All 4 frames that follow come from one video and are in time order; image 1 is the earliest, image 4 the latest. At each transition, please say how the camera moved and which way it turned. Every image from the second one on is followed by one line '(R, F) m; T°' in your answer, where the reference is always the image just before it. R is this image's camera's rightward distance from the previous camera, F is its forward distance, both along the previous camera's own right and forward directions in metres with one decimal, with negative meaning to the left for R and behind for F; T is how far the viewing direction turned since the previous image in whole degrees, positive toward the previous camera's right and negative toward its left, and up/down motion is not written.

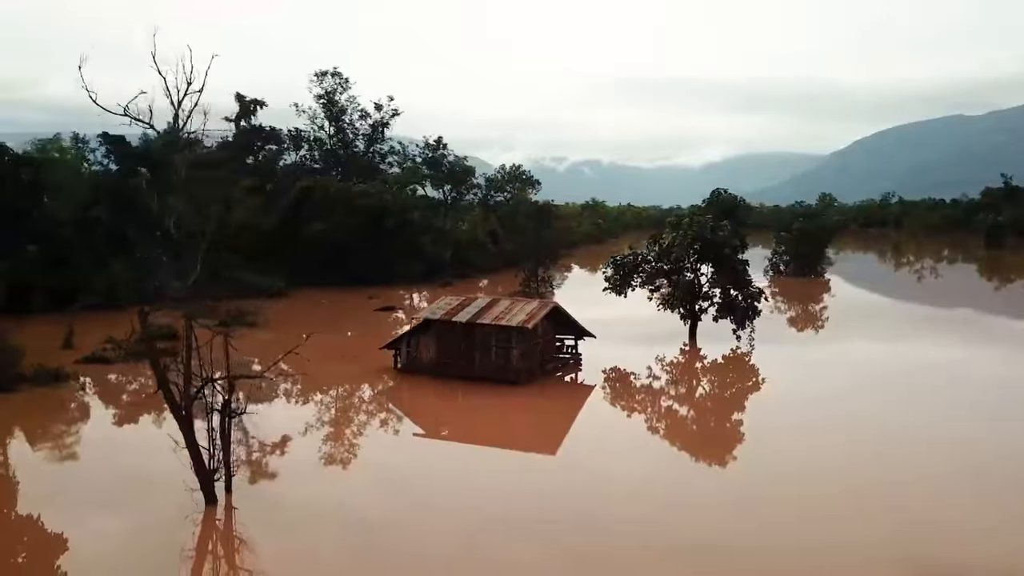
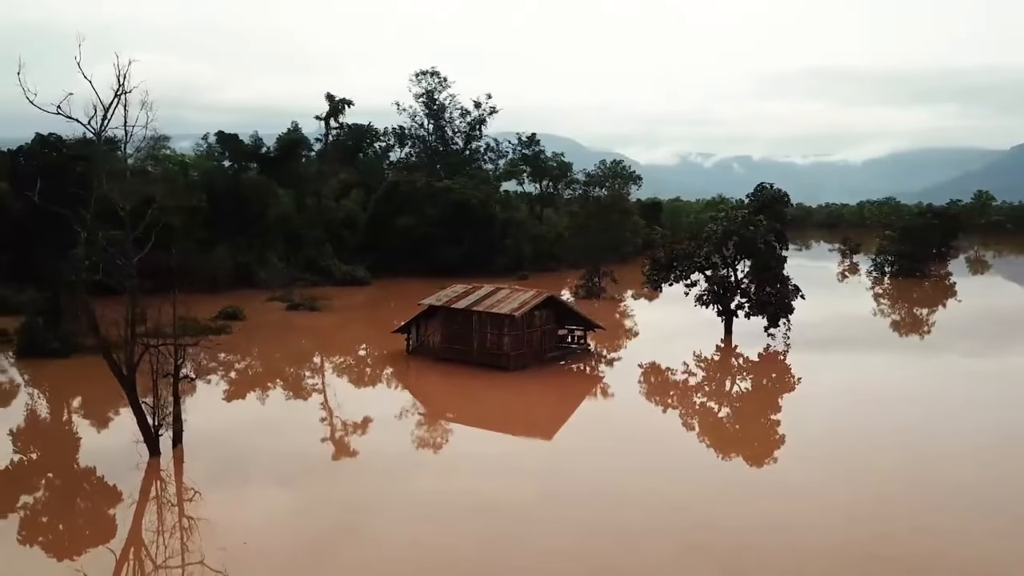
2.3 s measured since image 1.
(+1.8, -0.2) m; -10°
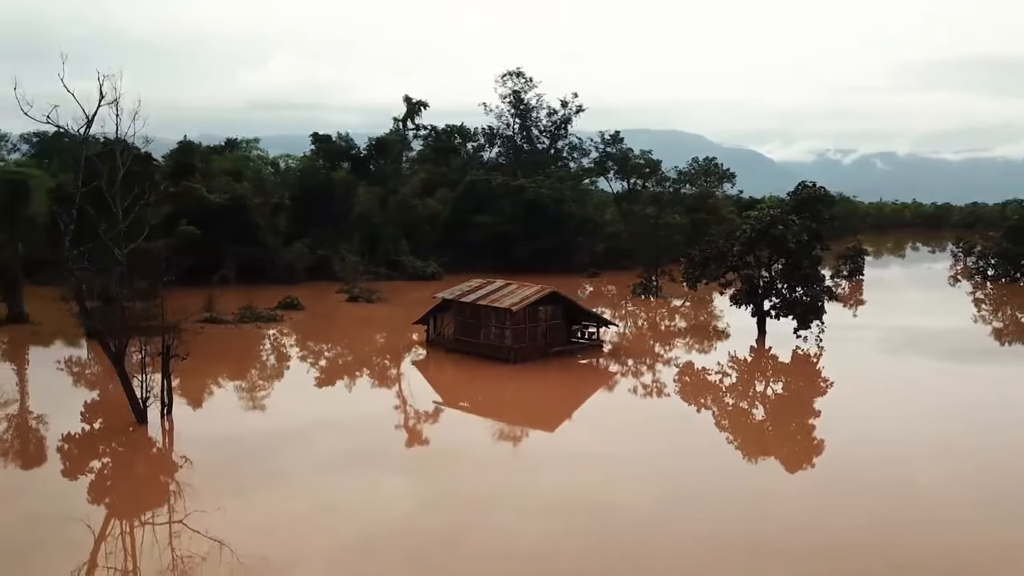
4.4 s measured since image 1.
(+1.6, -0.2) m; -9°
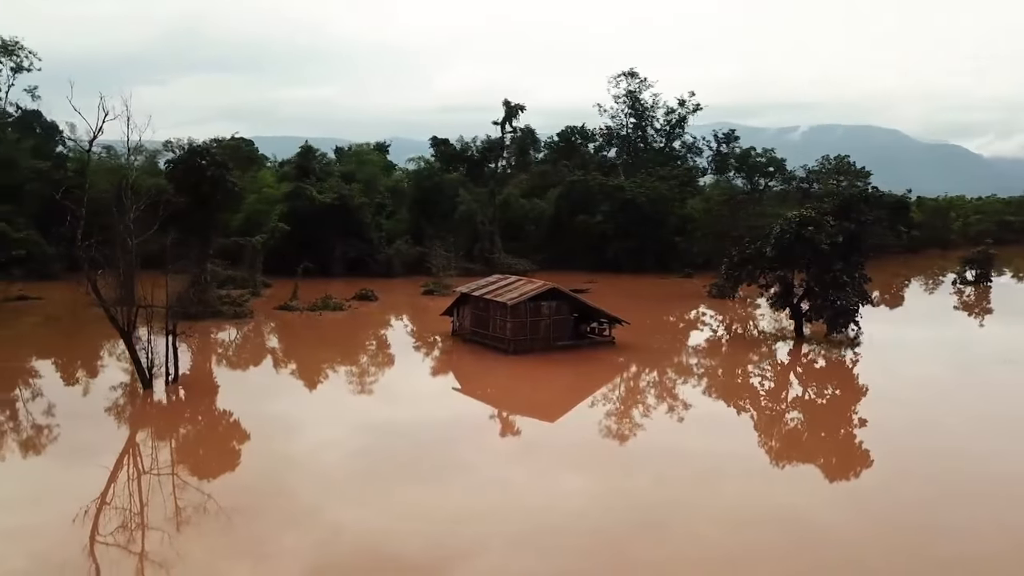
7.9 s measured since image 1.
(+2.3, -0.3) m; -12°
